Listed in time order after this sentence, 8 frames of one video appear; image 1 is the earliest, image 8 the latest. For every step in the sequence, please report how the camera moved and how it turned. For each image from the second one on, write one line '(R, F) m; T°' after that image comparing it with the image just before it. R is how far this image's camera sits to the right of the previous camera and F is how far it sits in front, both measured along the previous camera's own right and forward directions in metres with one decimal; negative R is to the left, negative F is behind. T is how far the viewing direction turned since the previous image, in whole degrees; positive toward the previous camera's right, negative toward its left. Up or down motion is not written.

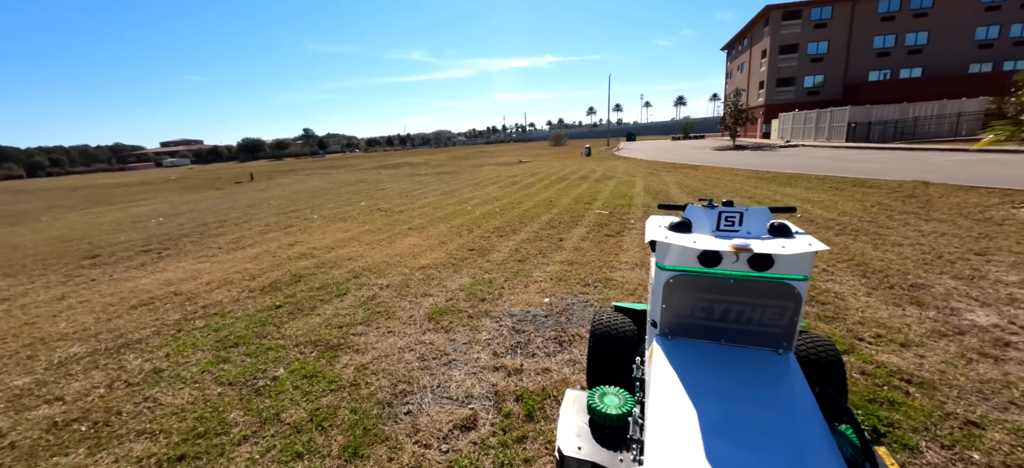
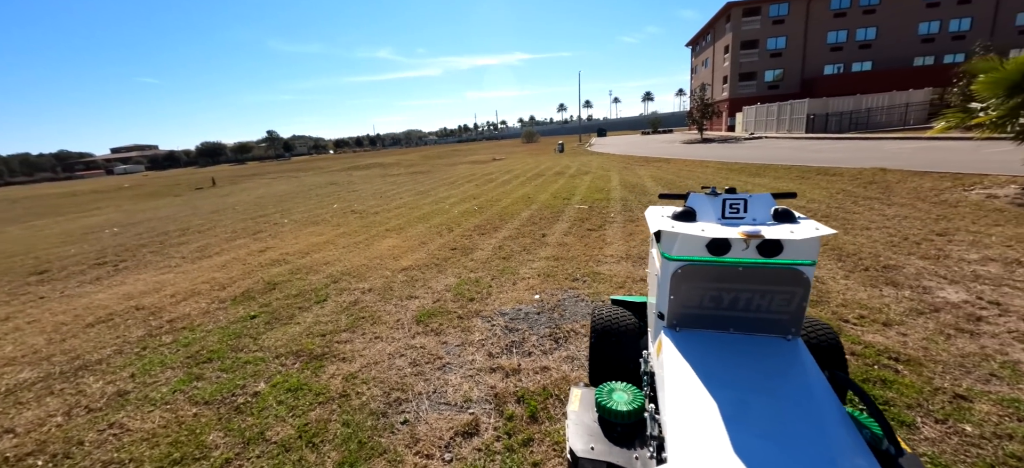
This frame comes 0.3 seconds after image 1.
(-0.1, +0.1) m; +4°
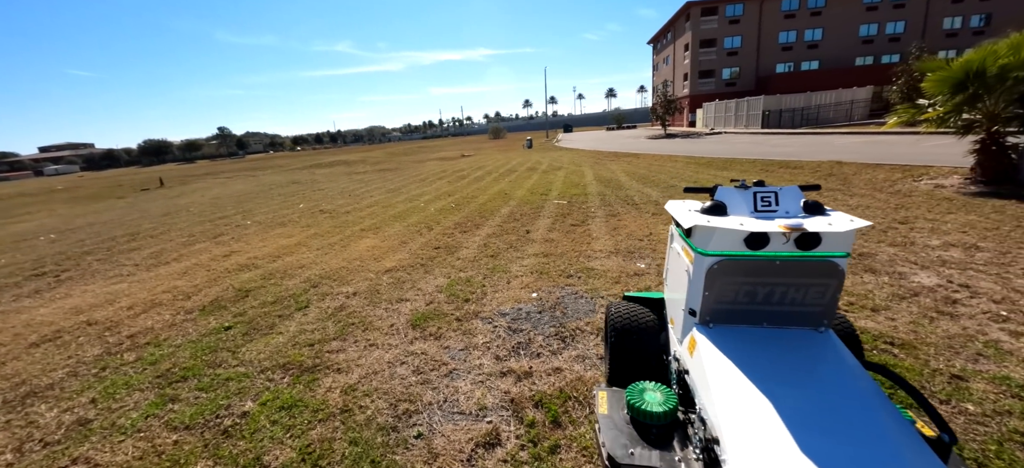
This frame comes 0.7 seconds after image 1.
(-0.3, +0.1) m; +5°
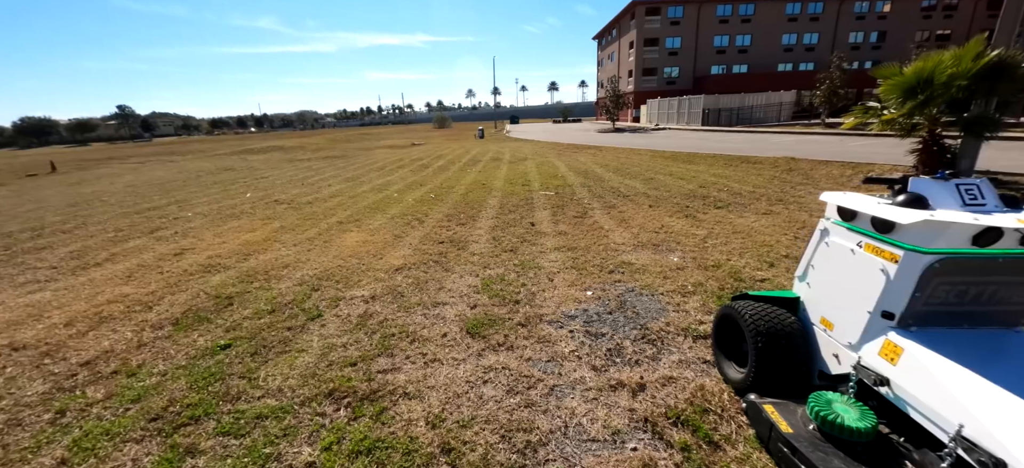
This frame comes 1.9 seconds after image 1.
(-1.1, +0.5) m; +9°
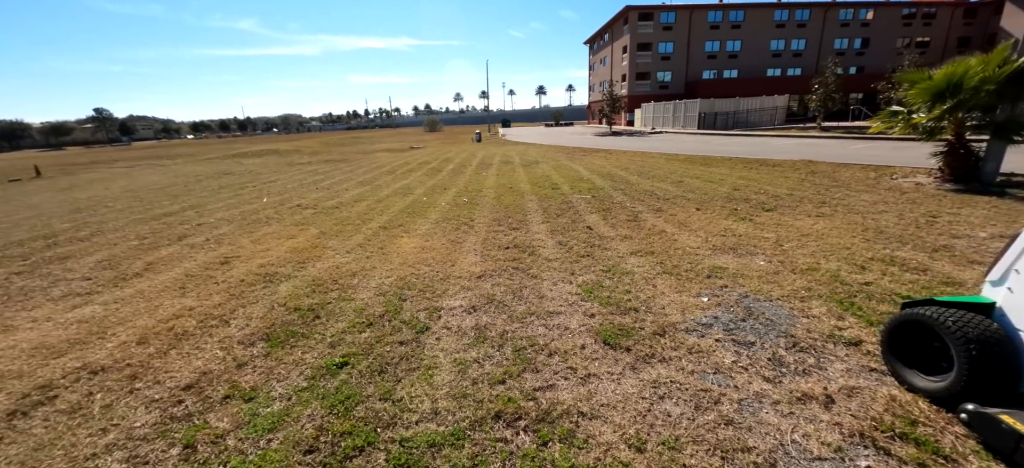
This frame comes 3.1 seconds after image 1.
(-1.2, +0.2) m; +2°
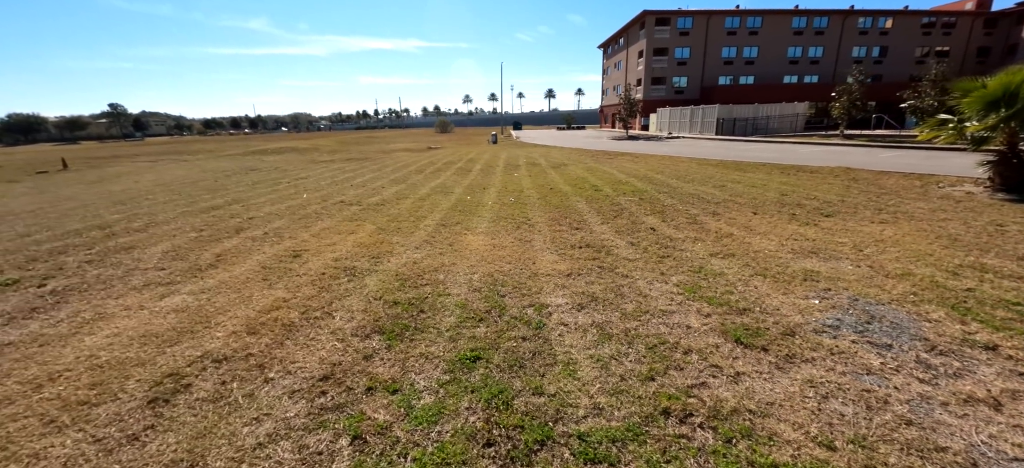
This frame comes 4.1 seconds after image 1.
(-1.0, 0.0) m; 0°
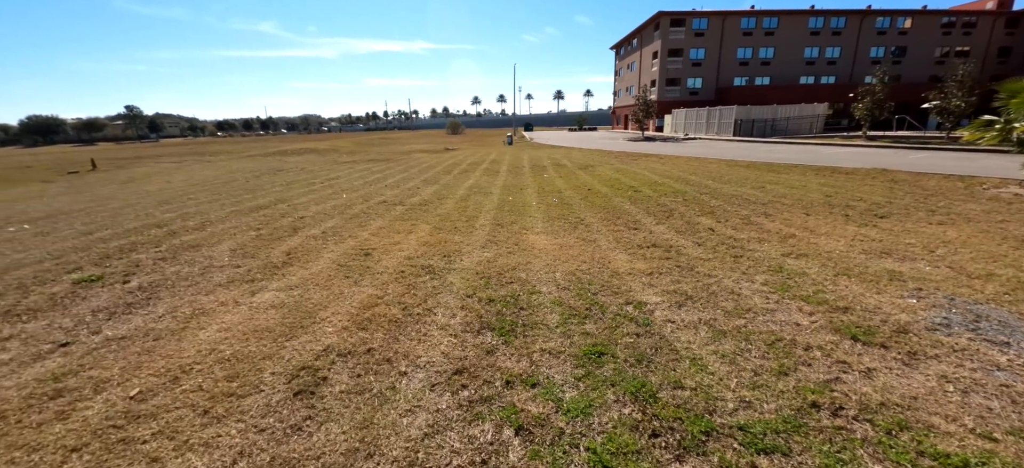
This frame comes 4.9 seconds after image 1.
(-0.9, -0.1) m; -1°
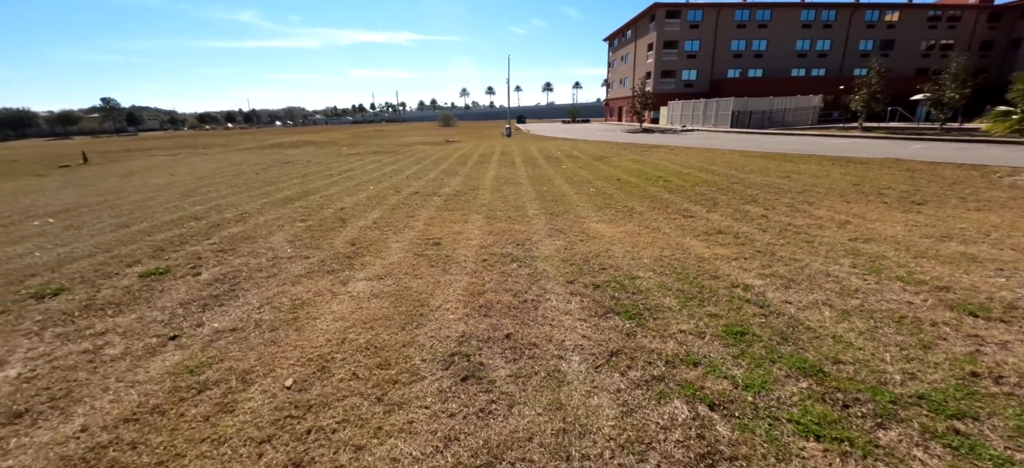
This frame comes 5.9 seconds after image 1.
(-1.3, 0.0) m; +2°
